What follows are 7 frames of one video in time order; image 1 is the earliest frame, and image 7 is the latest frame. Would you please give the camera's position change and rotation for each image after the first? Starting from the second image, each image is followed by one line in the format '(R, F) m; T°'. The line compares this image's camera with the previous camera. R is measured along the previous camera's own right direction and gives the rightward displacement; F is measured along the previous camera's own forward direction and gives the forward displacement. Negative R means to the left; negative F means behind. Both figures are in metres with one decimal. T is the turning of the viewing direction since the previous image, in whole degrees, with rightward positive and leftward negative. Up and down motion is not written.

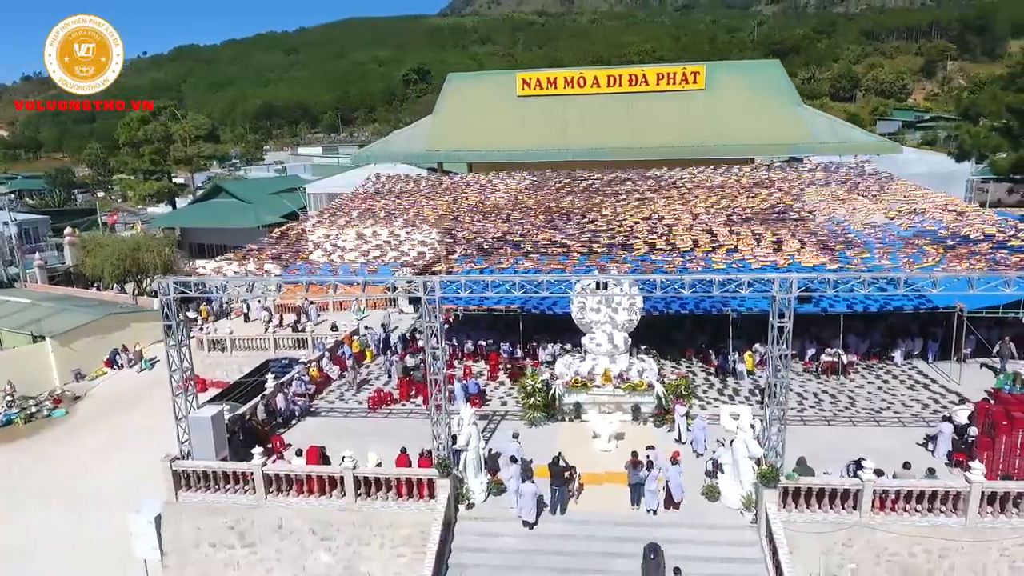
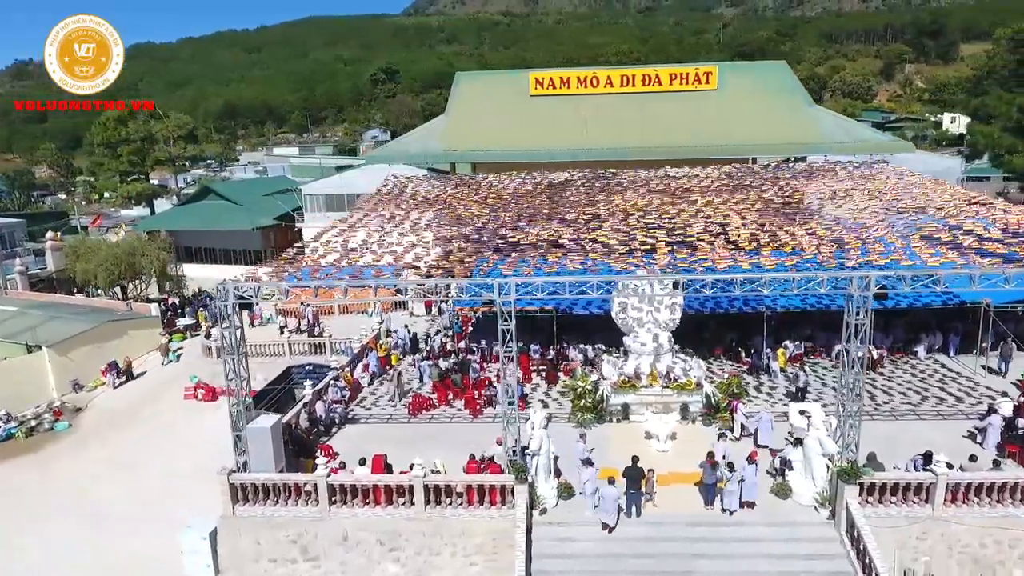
(-2.1, +0.3) m; +3°
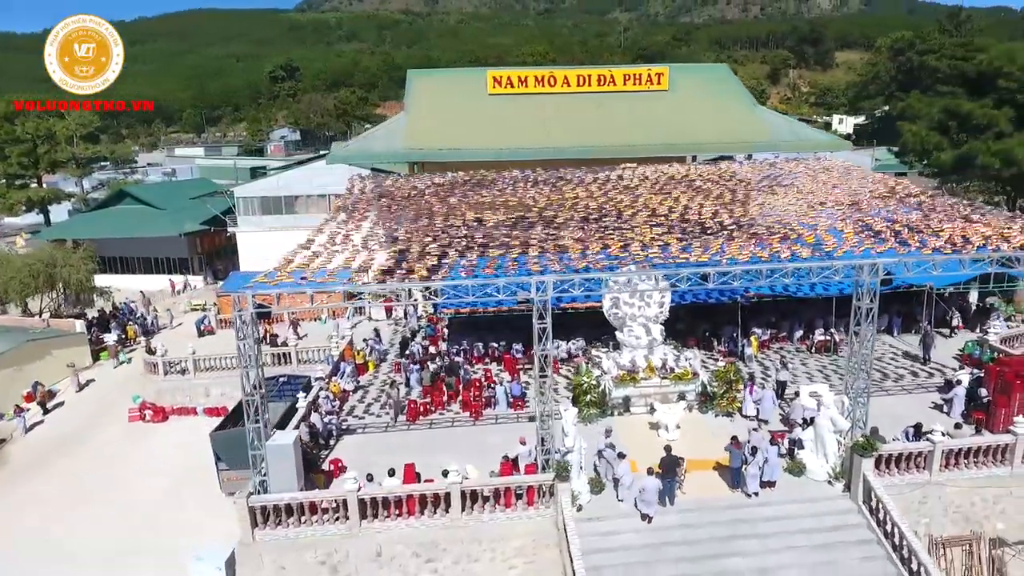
(-2.4, +0.3) m; +8°
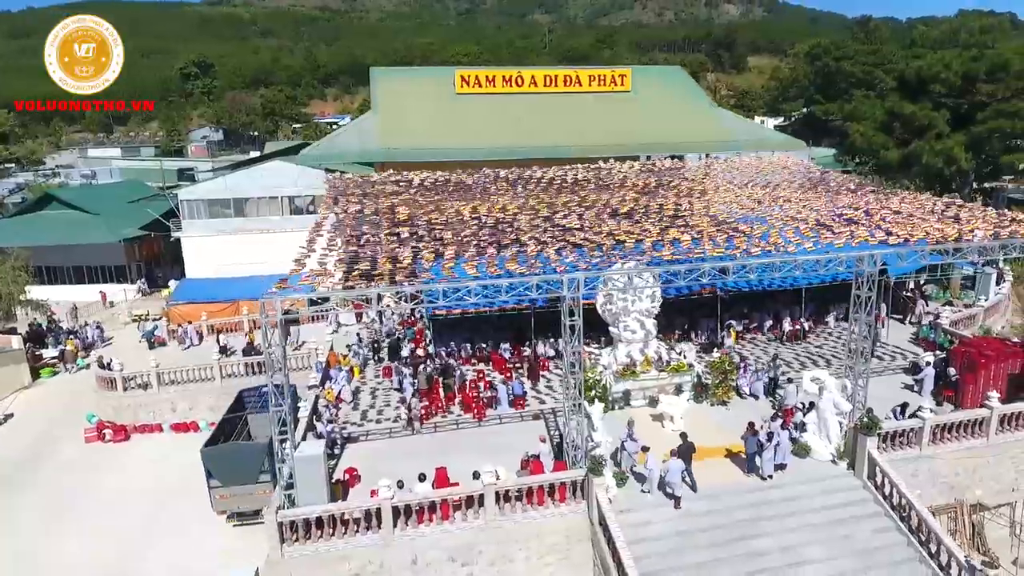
(-2.0, +0.1) m; +7°
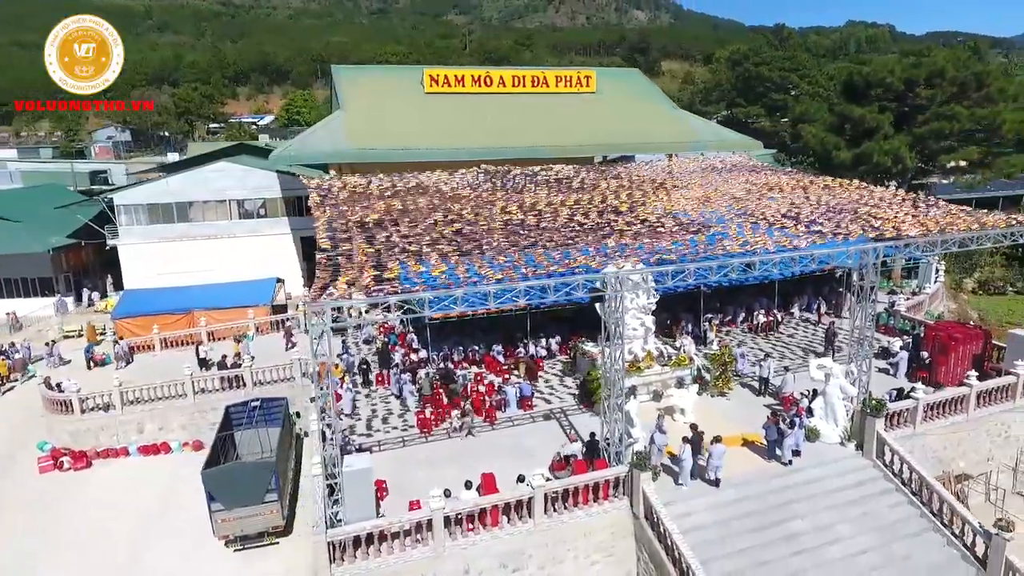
(-2.4, +0.3) m; +7°
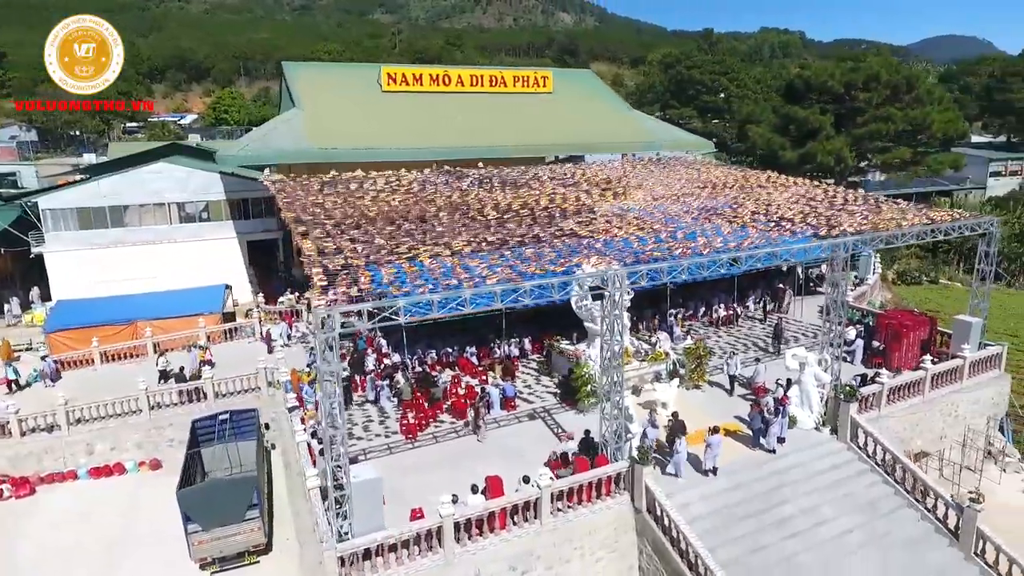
(-1.3, +0.2) m; +6°
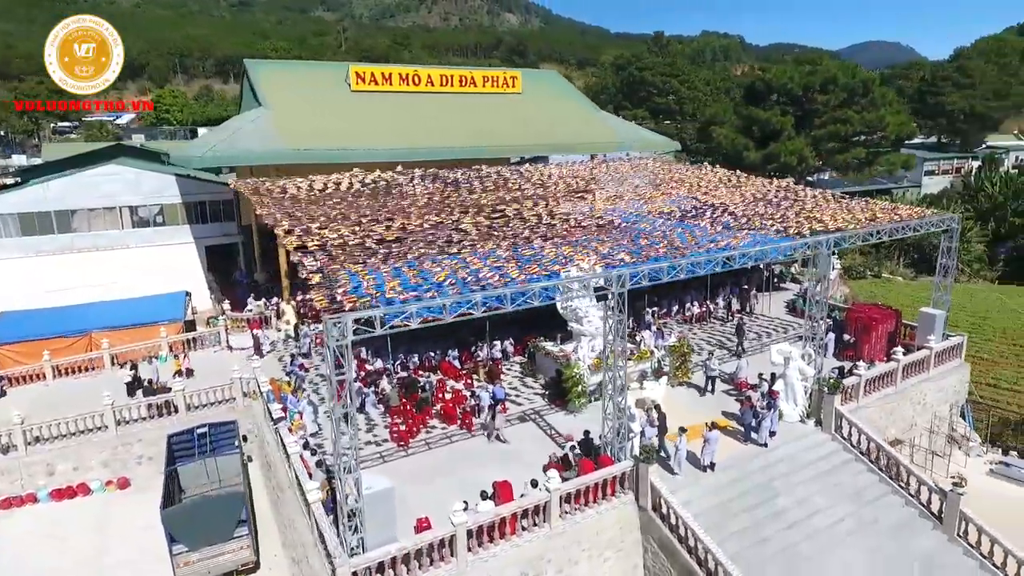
(-1.1, +0.2) m; +5°
